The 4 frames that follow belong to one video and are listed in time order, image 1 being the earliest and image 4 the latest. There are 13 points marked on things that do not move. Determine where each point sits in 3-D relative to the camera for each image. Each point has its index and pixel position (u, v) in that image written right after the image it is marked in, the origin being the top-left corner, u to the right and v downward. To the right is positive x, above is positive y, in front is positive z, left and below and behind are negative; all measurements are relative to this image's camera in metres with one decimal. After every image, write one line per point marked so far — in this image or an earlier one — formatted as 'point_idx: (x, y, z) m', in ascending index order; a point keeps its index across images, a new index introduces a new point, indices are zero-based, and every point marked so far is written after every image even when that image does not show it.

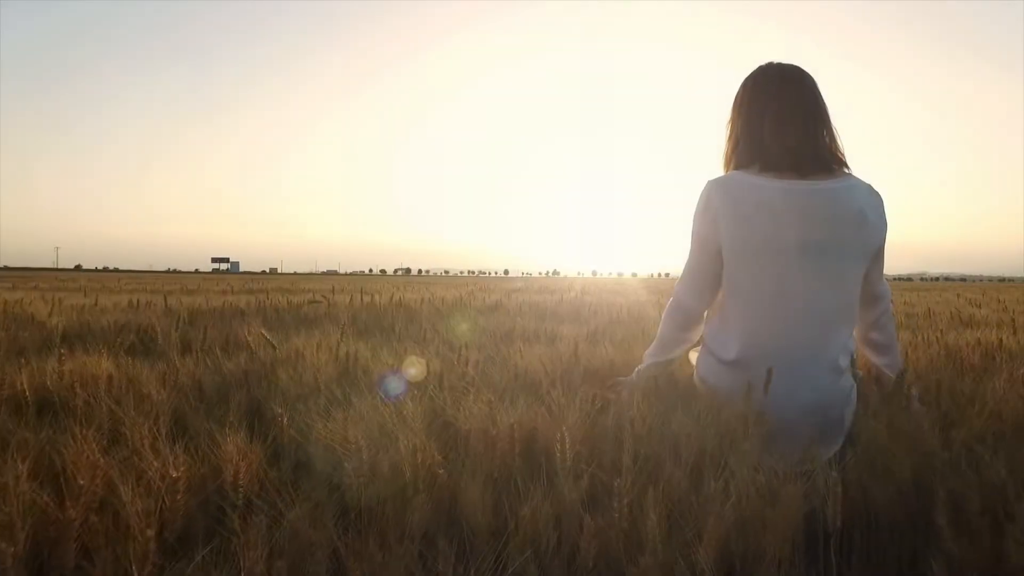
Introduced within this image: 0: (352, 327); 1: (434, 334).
0: (-1.3, -0.3, +5.5) m
1: (-0.6, -0.4, +5.2) m
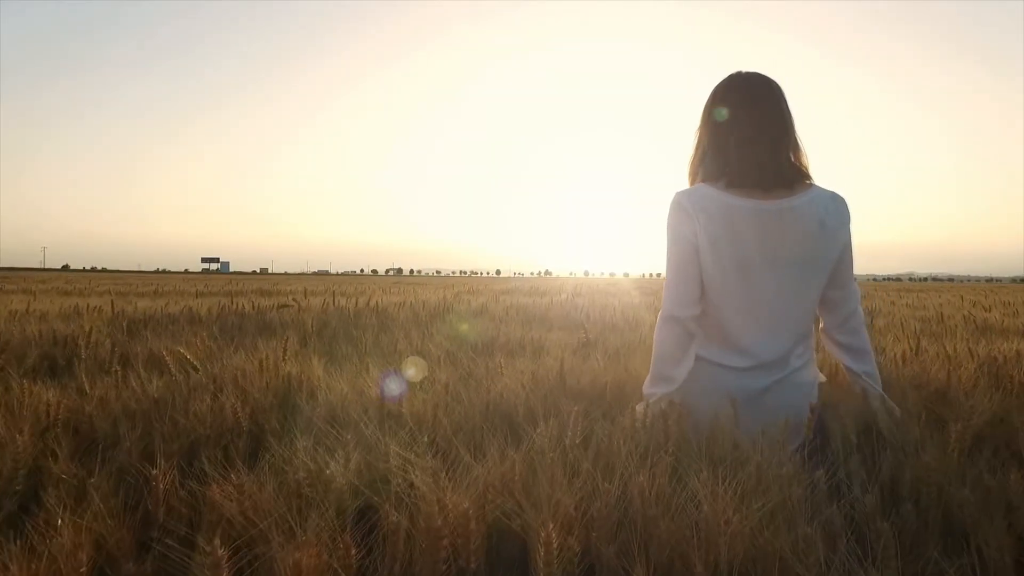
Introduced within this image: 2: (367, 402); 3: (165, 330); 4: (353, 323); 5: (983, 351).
0: (-1.5, -0.4, +4.9) m
1: (-0.7, -0.4, +4.6) m
2: (-0.6, -0.4, +2.6) m
3: (-2.6, -0.3, +4.8) m
4: (-1.4, -0.3, +5.8) m
5: (+3.3, -0.4, +4.6) m
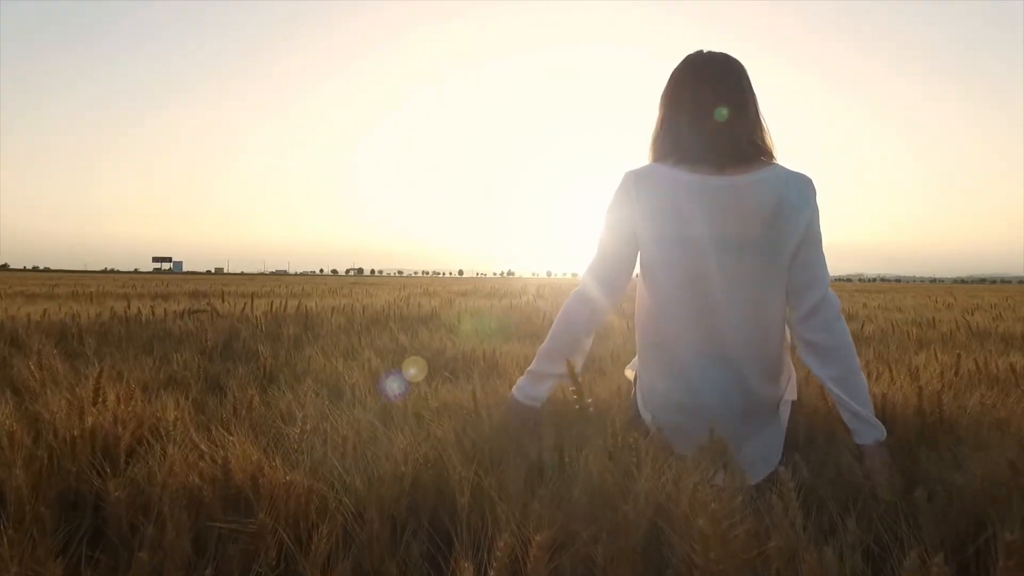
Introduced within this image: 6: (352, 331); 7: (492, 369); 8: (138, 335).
0: (-1.8, -0.4, +3.9) m
1: (-1.1, -0.4, +3.7) m
2: (-0.8, -0.5, +1.6) m
3: (-2.9, -0.3, +3.8) m
4: (-1.8, -0.3, +4.8) m
5: (+3.0, -0.5, +3.9) m
6: (-1.3, -0.3, +5.3) m
7: (-0.1, -0.5, +3.7) m
8: (-2.6, -0.3, +4.6) m
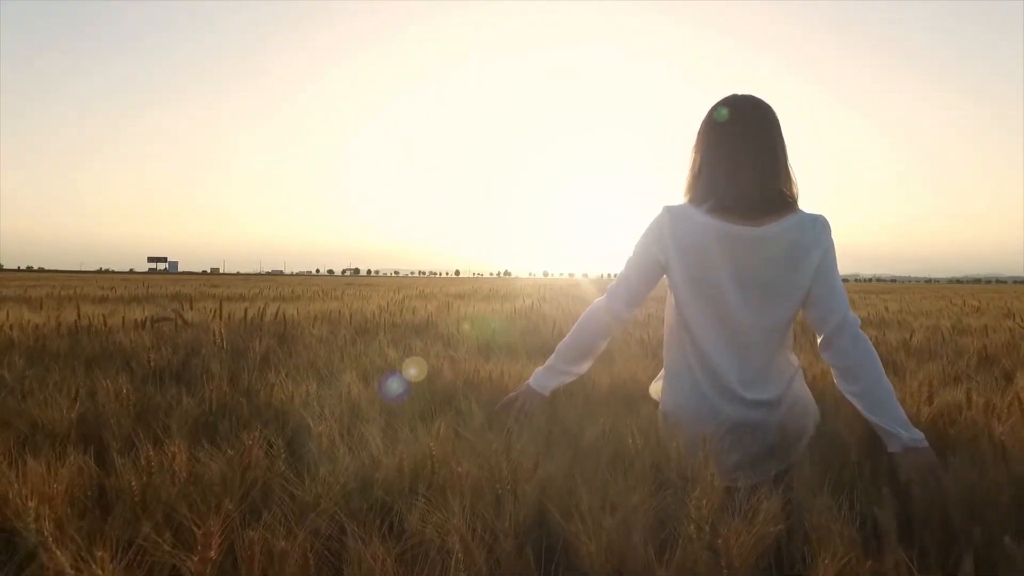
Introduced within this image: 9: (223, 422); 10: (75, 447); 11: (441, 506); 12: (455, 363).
0: (-1.7, -0.4, +3.2) m
1: (-1.0, -0.5, +2.9) m
2: (-0.7, -0.5, +0.9) m
3: (-2.8, -0.4, +3.0) m
4: (-1.7, -0.4, +4.0) m
5: (+3.1, -0.5, +3.2) m
6: (-1.2, -0.4, +4.5) m
7: (0.0, -0.5, +3.0) m
8: (-2.6, -0.4, +3.9) m
9: (-1.0, -0.5, +2.4) m
10: (-1.3, -0.5, +2.0) m
11: (-0.1, -0.5, +1.4) m
12: (-0.3, -0.4, +3.8) m
